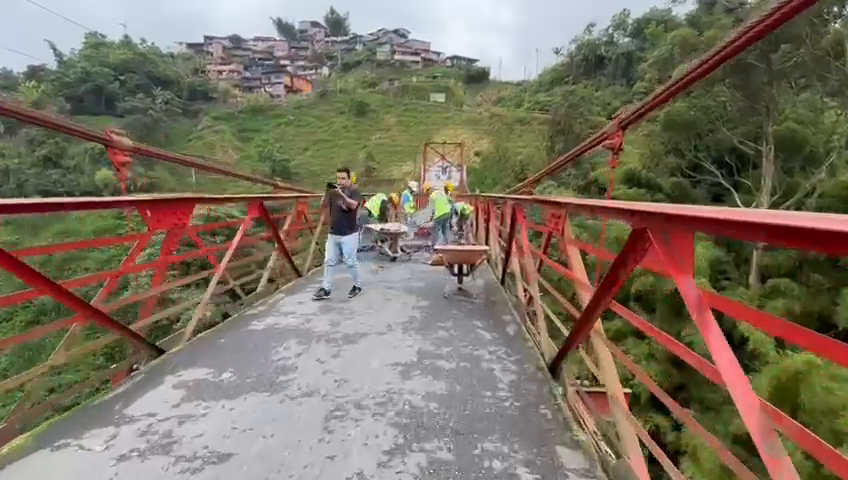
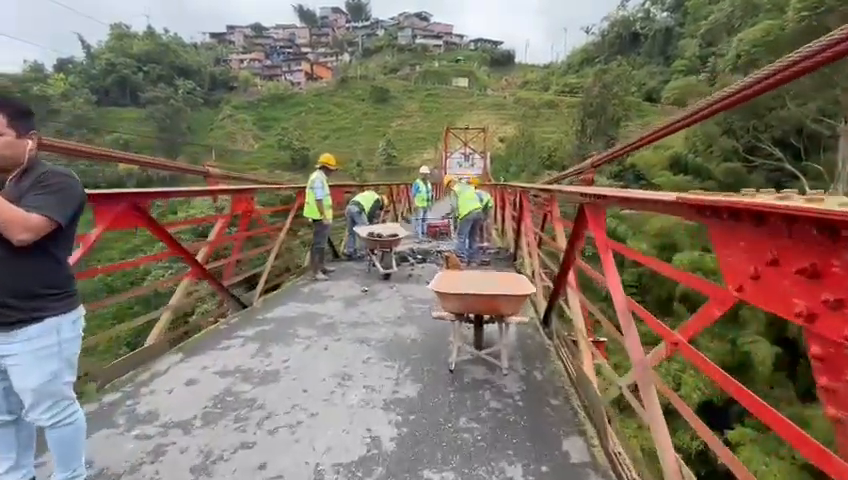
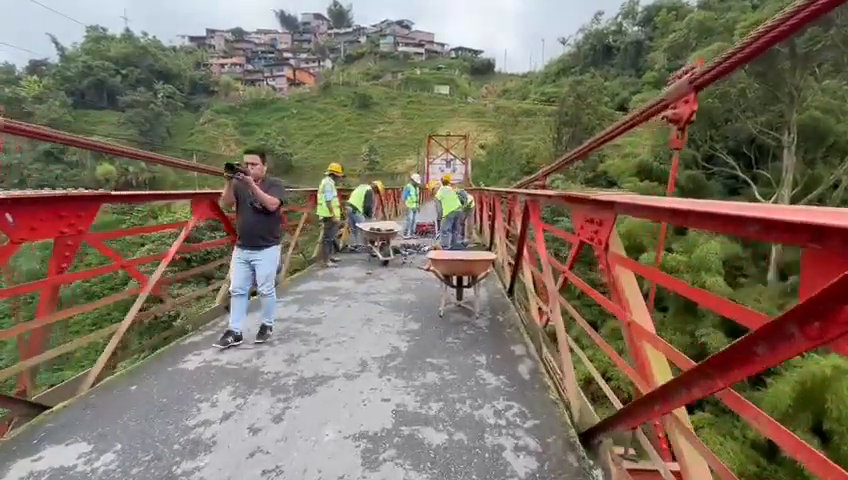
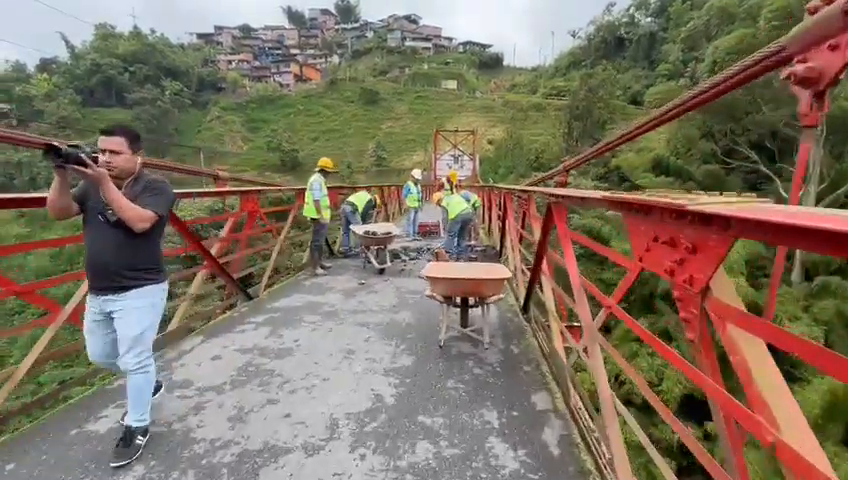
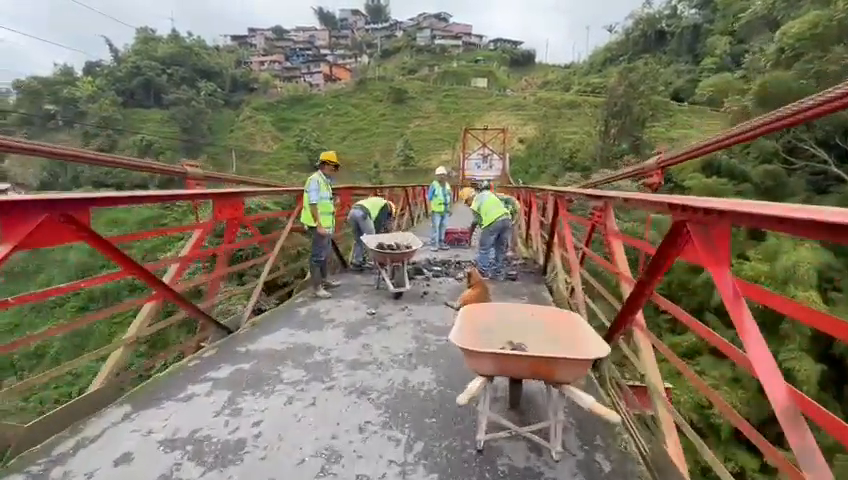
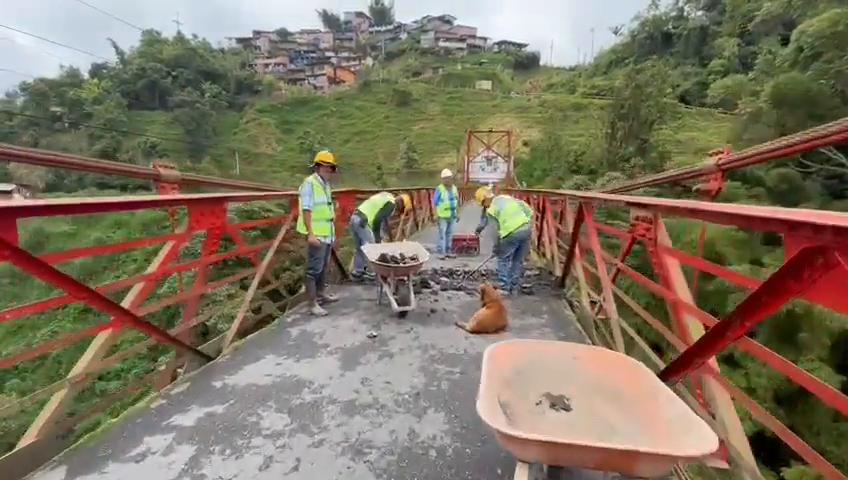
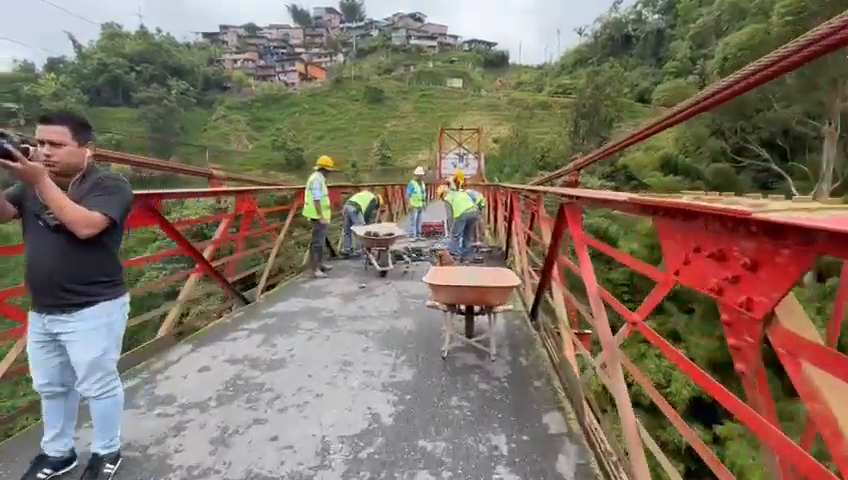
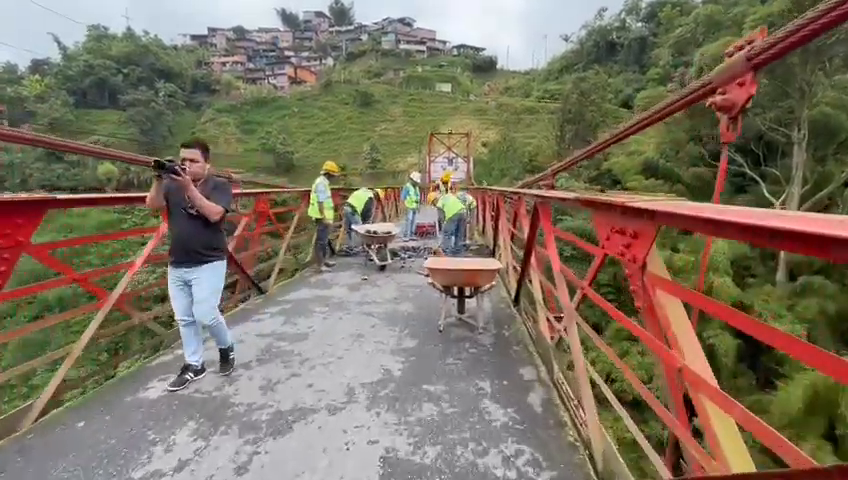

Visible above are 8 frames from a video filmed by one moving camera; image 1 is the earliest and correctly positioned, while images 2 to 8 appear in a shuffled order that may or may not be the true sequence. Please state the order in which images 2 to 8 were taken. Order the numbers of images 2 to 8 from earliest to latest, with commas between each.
3, 8, 4, 7, 2, 5, 6
